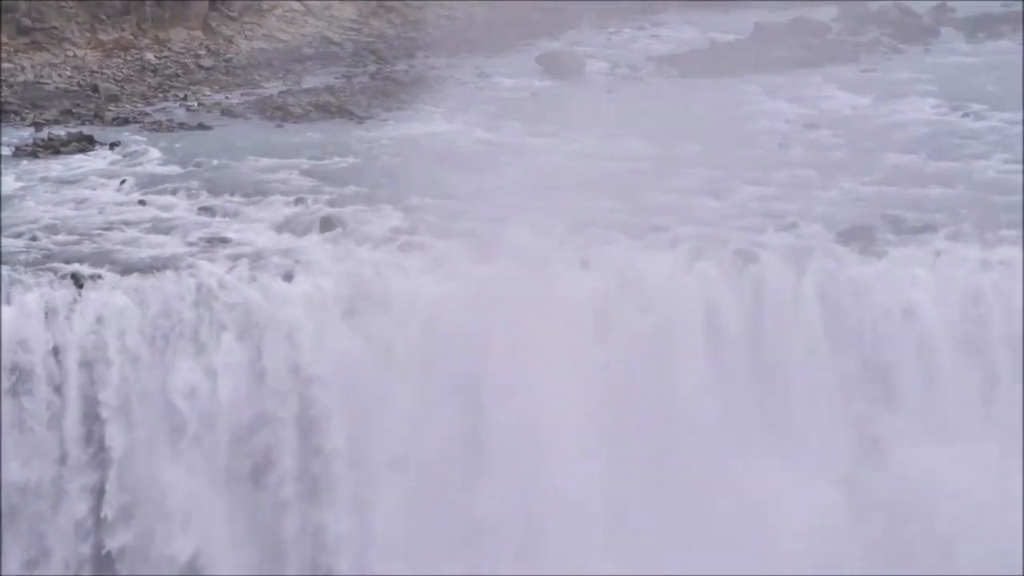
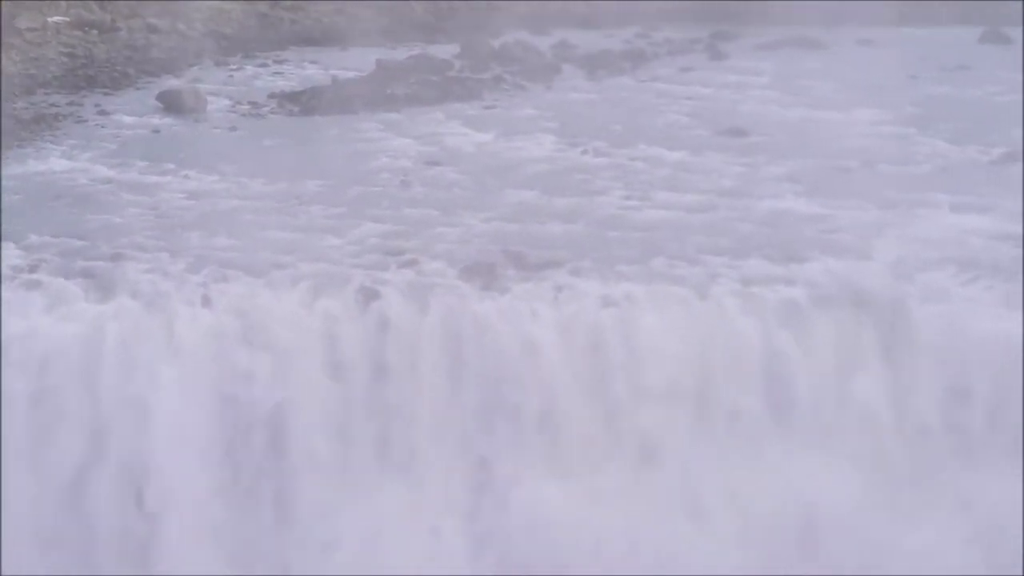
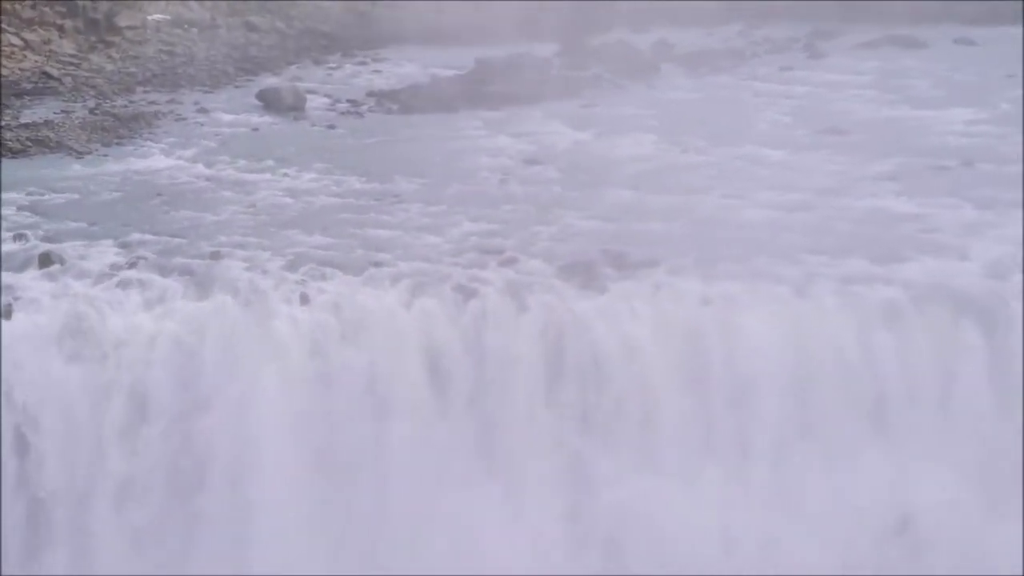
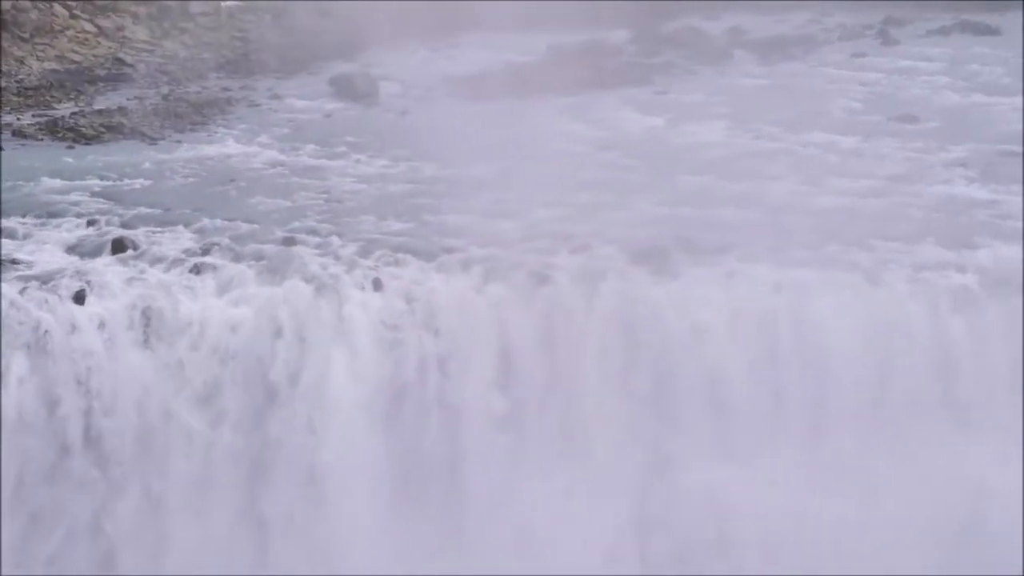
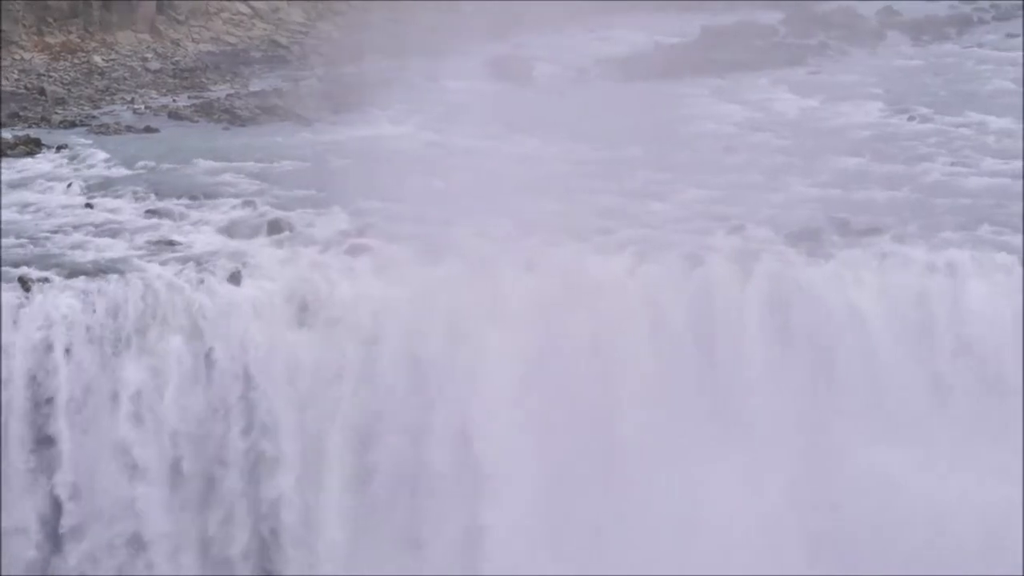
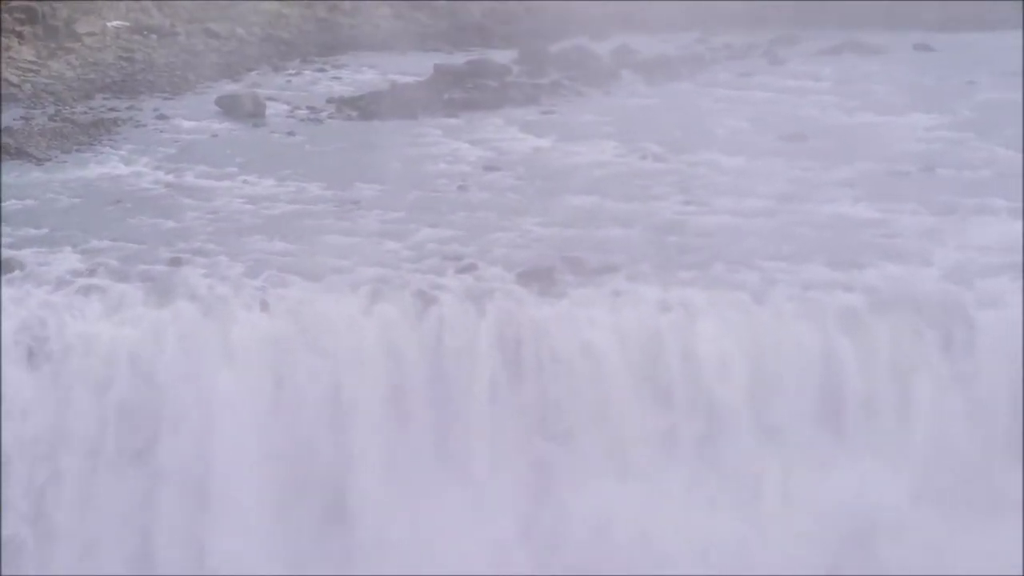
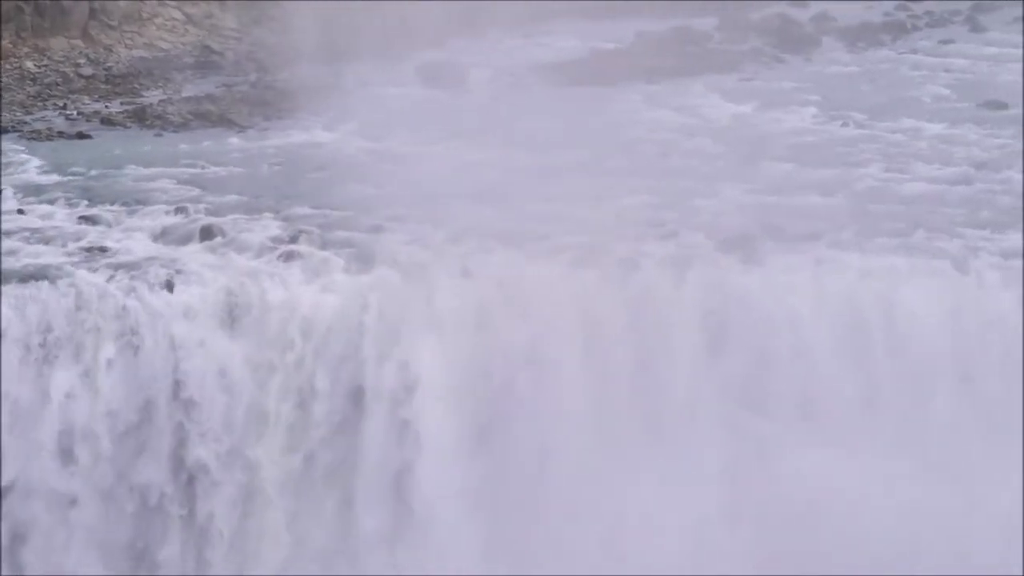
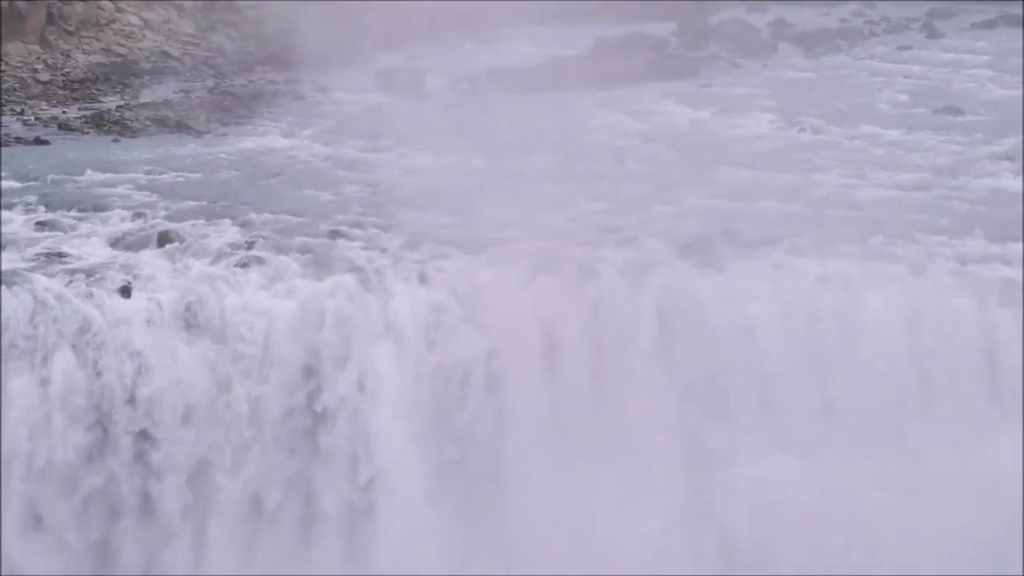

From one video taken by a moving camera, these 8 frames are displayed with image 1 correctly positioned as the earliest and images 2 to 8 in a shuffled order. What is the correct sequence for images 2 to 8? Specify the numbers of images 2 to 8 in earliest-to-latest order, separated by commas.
5, 7, 8, 4, 3, 6, 2
